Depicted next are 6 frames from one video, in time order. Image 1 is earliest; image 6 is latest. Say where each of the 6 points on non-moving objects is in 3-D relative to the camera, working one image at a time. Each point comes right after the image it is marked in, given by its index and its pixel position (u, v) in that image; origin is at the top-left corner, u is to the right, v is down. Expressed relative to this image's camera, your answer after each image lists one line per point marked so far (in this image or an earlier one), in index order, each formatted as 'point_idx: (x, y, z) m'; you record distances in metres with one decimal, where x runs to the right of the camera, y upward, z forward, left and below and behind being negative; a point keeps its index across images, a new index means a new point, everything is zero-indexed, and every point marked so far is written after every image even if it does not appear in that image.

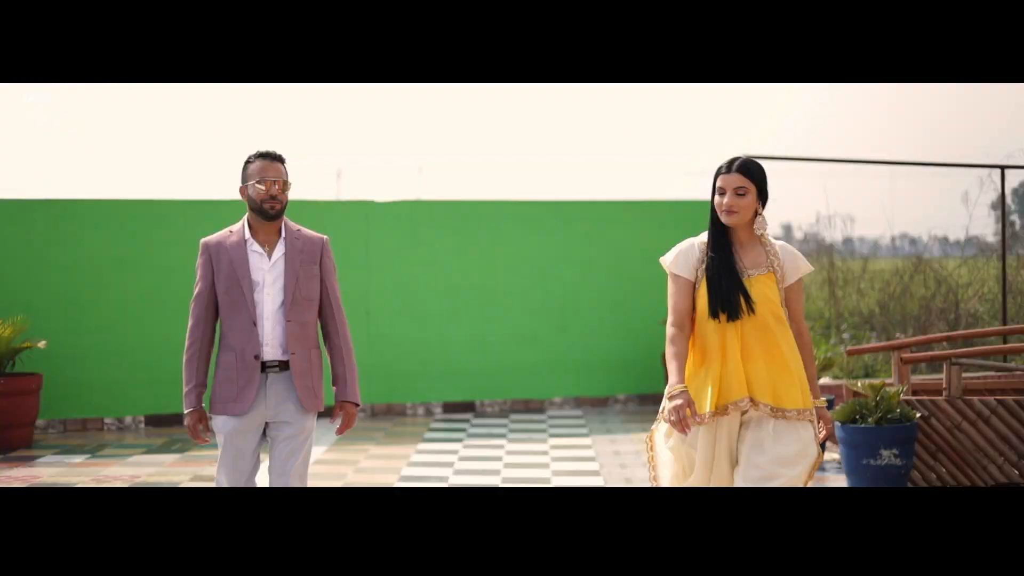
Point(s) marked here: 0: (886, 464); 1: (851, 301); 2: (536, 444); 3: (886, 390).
0: (+1.9, -0.9, +5.7) m
1: (+3.1, -0.1, +9.9) m
2: (+0.2, -1.2, +8.5) m
3: (+2.0, -0.5, +5.9) m
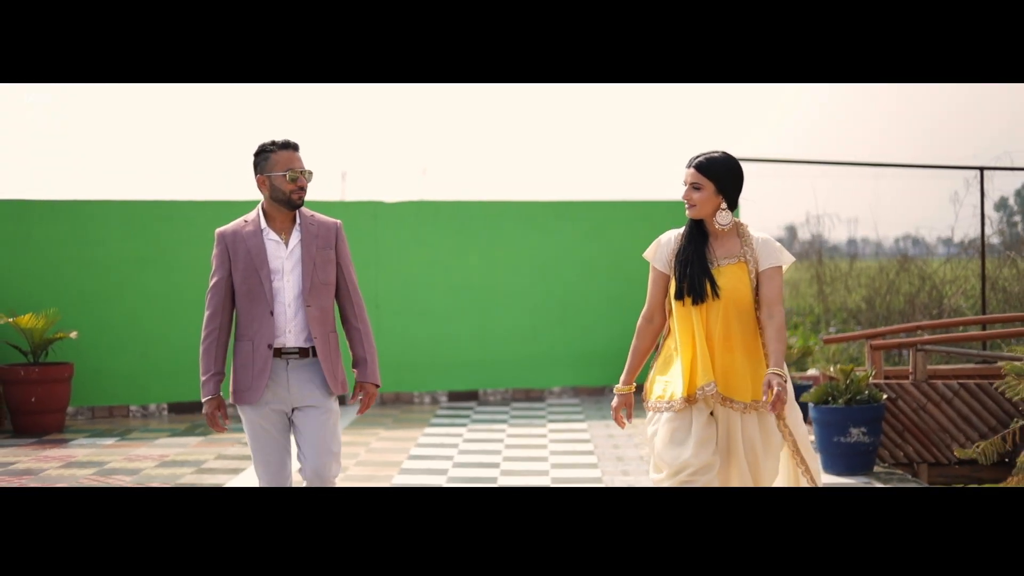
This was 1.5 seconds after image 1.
0: (+1.9, -0.9, +6.2) m
1: (+3.1, -0.1, +10.4) m
2: (+0.2, -1.1, +9.0) m
3: (+2.0, -0.5, +6.4) m
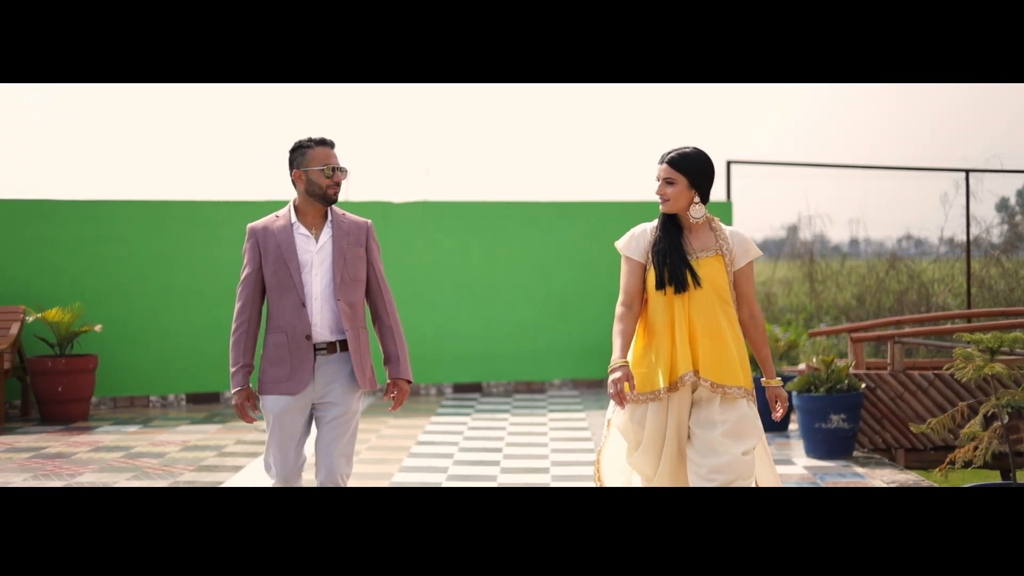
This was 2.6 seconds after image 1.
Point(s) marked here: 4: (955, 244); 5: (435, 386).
0: (+1.9, -0.8, +6.7) m
1: (+3.1, -0.1, +10.8) m
2: (+0.2, -1.1, +9.5) m
3: (+2.0, -0.5, +6.8) m
4: (+4.0, +0.4, +10.0) m
5: (-0.8, -1.0, +11.0) m
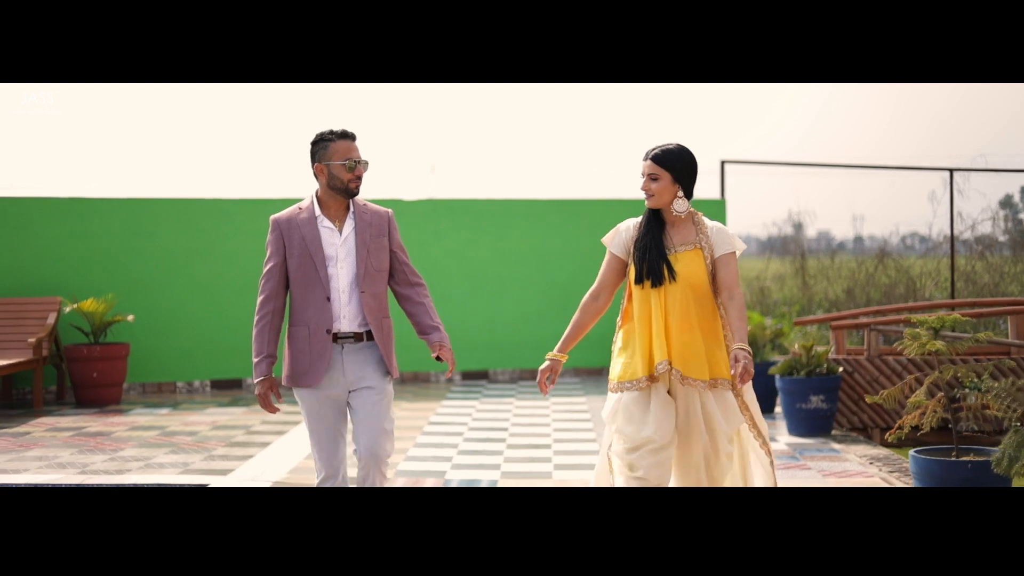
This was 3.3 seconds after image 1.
0: (+2.0, -0.8, +7.2) m
1: (+3.2, 0.0, +11.4) m
2: (+0.2, -1.1, +10.0) m
3: (+2.0, -0.4, +7.4) m
4: (+4.1, +0.5, +10.5) m
5: (-0.7, -0.9, +11.6) m
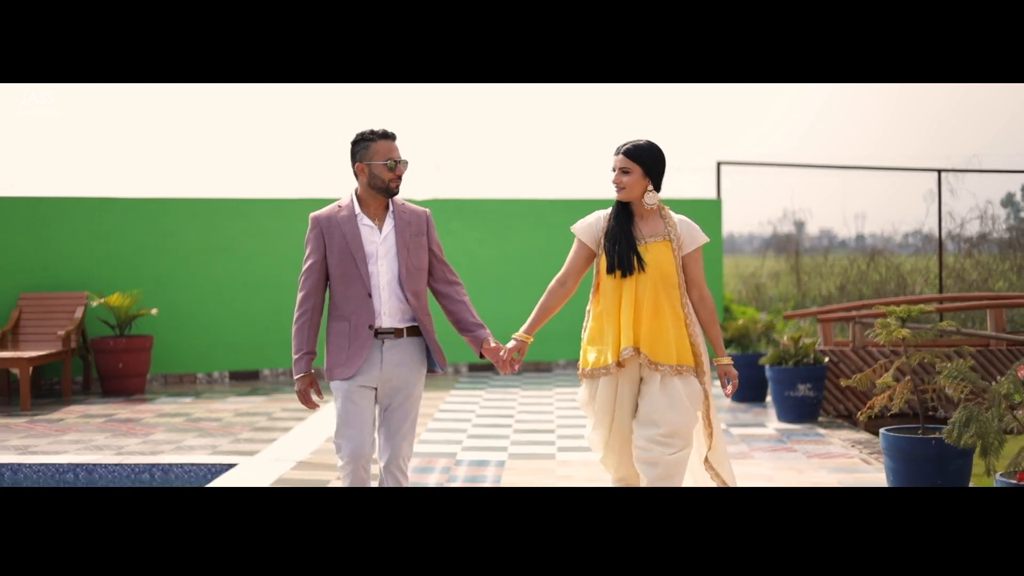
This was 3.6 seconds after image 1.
0: (+2.0, -0.7, +7.7) m
1: (+3.2, 0.0, +11.8) m
2: (+0.3, -1.0, +10.5) m
3: (+2.1, -0.4, +7.8) m
4: (+4.1, +0.5, +11.0) m
5: (-0.7, -0.9, +12.0) m
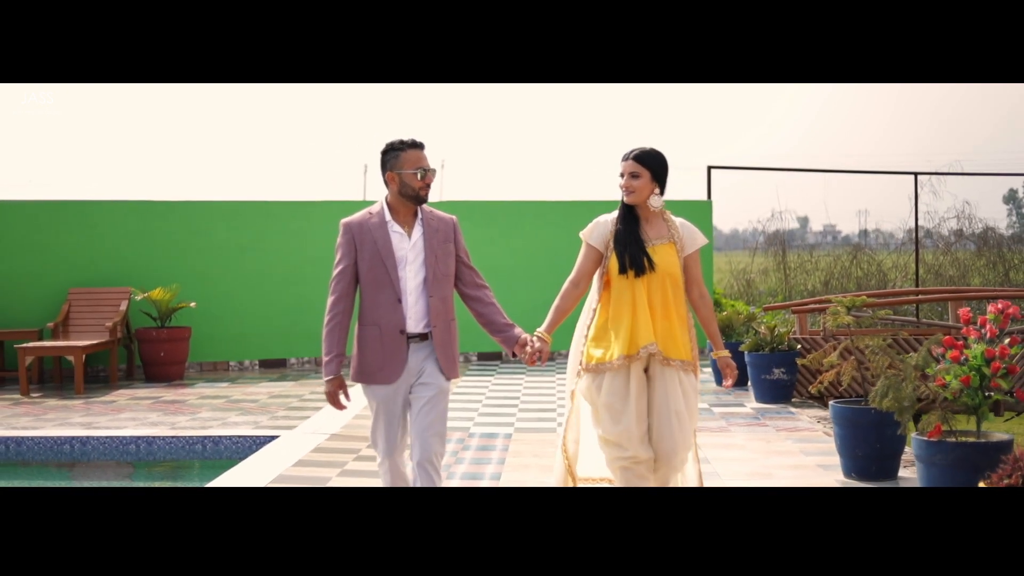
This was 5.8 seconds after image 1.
0: (+2.1, -0.7, +8.6) m
1: (+3.3, +0.1, +12.8) m
2: (+0.4, -1.0, +11.4) m
3: (+2.1, -0.3, +8.7) m
4: (+4.2, +0.5, +11.9) m
5: (-0.6, -0.8, +13.0) m
